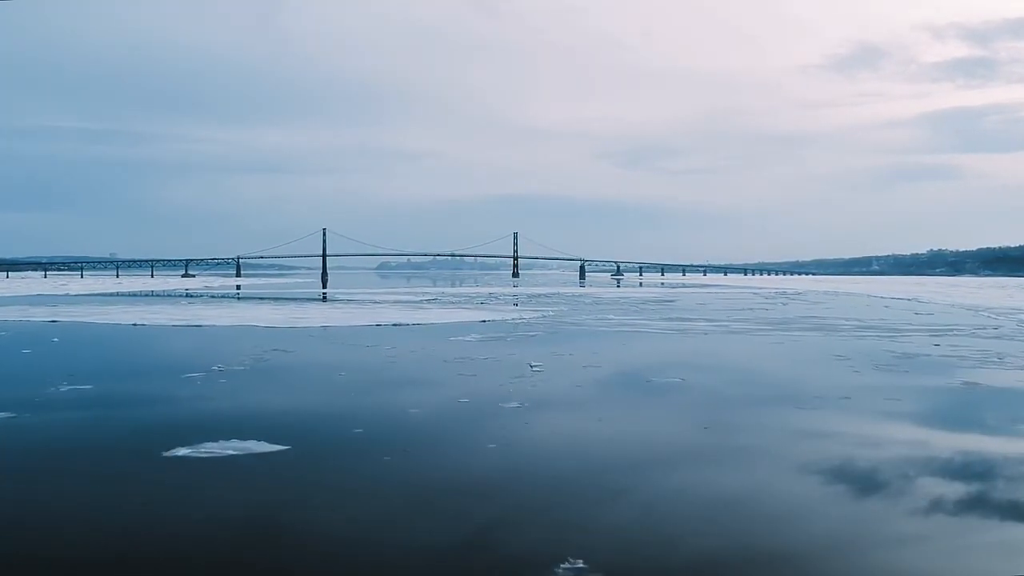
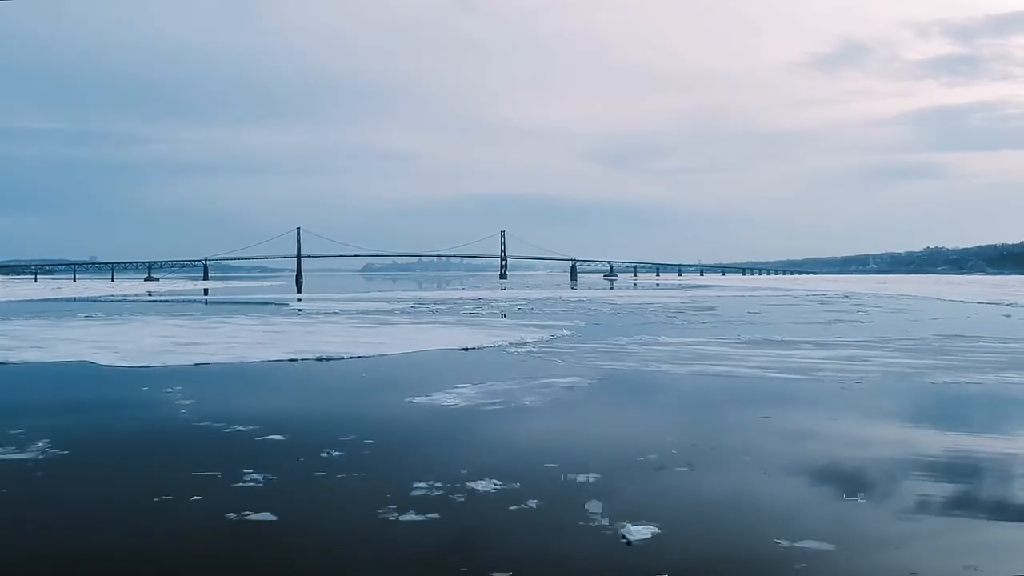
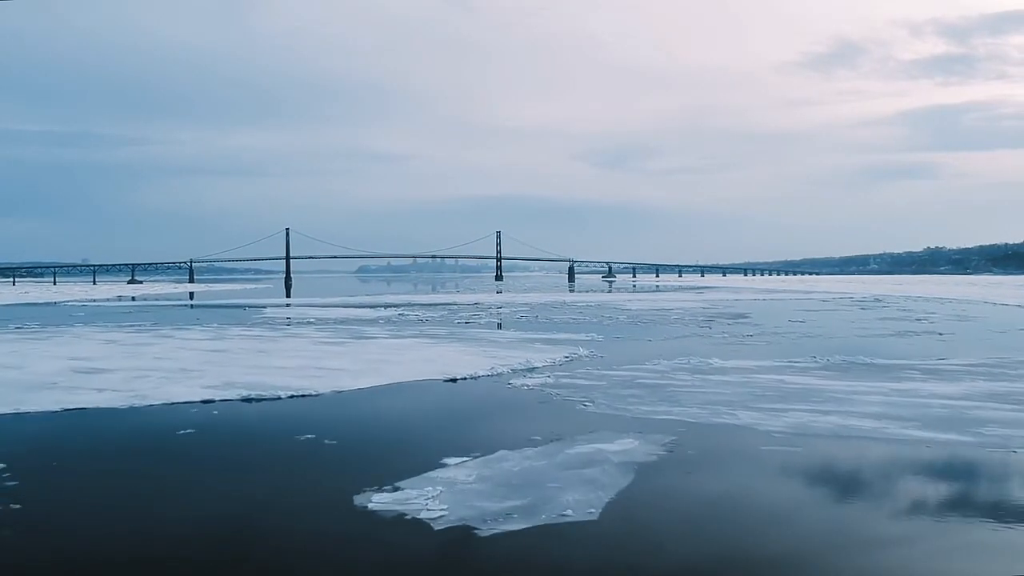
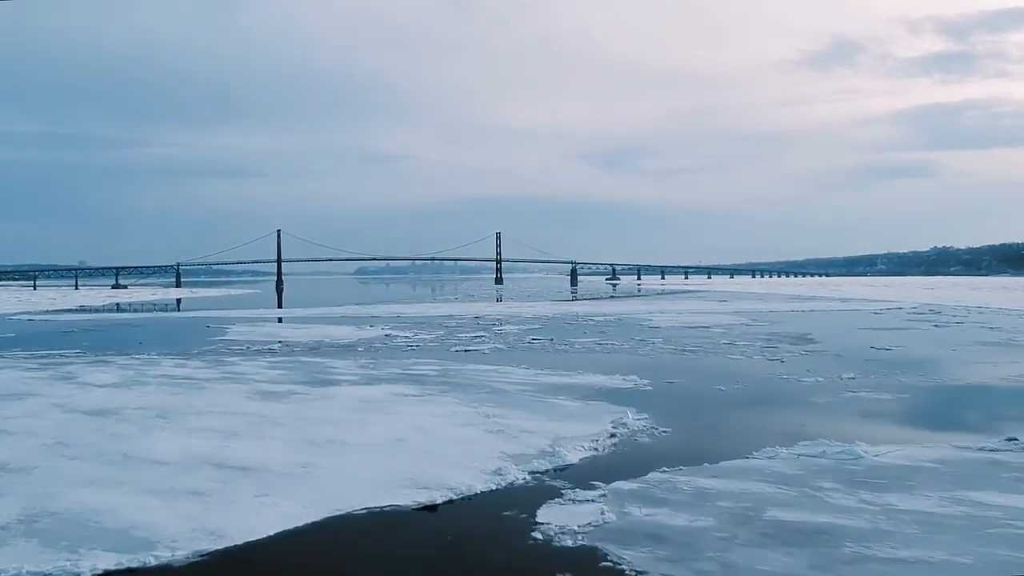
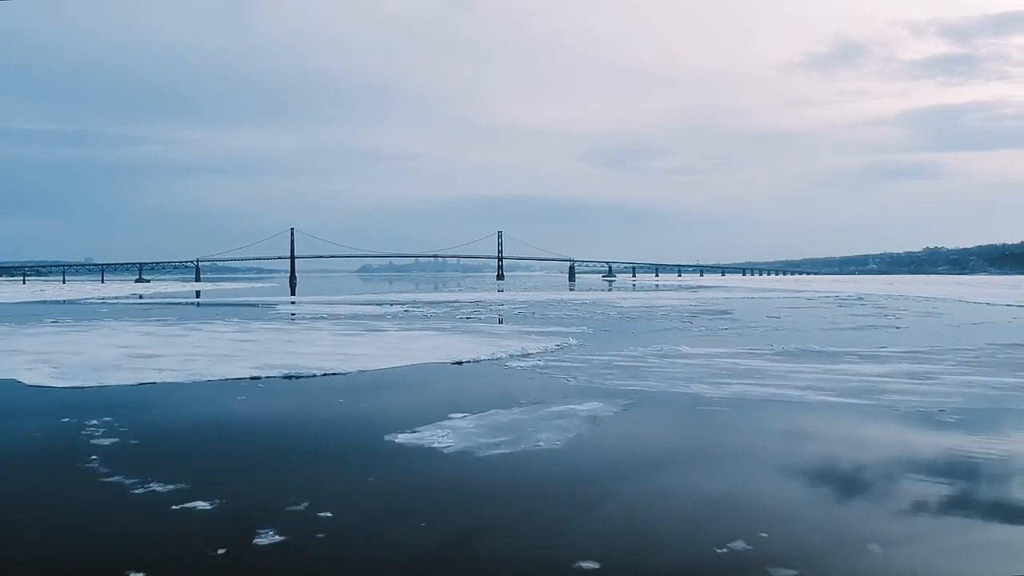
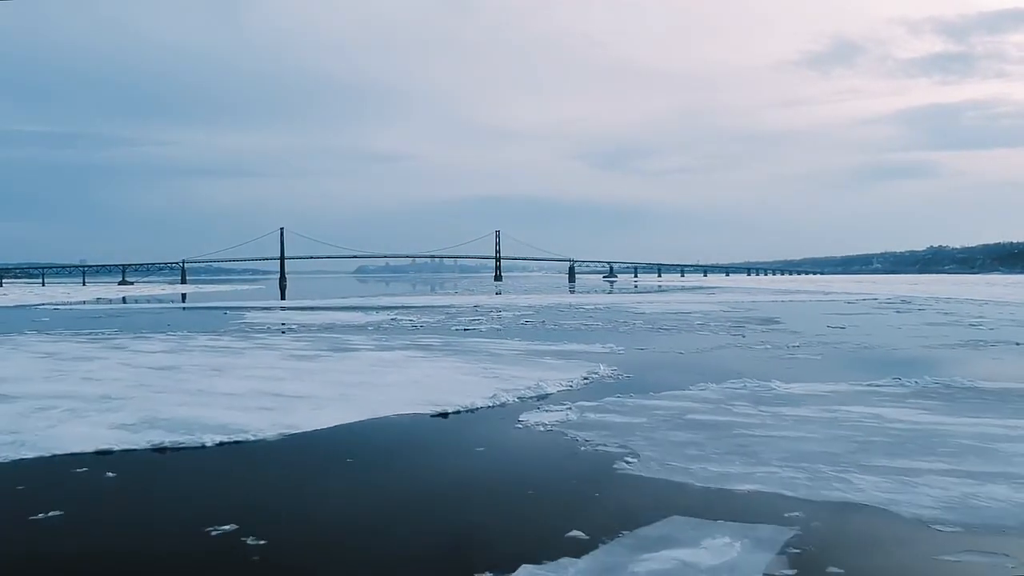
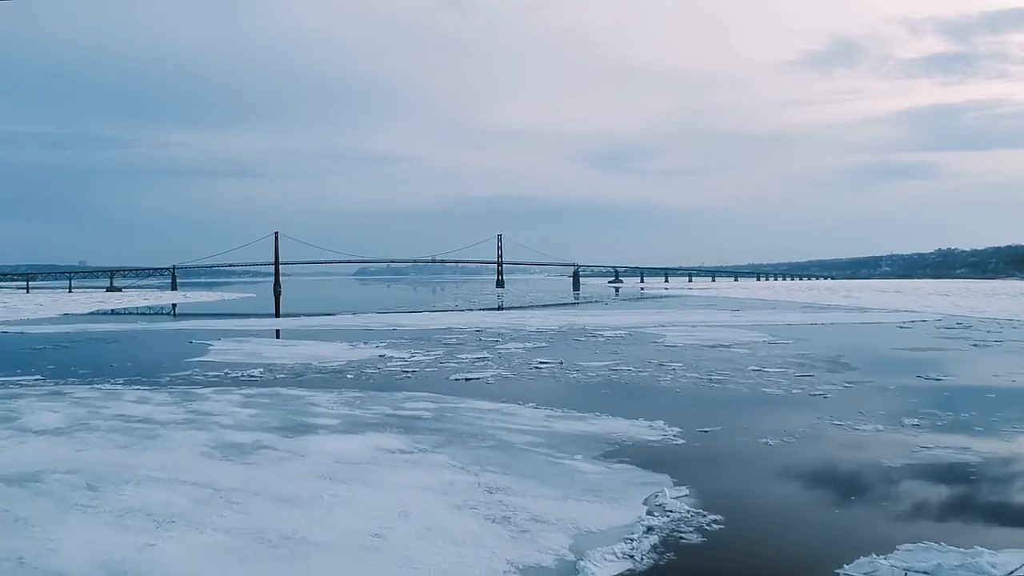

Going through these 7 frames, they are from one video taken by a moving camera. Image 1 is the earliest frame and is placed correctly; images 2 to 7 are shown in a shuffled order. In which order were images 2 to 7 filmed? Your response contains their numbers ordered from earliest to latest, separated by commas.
2, 5, 3, 6, 4, 7
